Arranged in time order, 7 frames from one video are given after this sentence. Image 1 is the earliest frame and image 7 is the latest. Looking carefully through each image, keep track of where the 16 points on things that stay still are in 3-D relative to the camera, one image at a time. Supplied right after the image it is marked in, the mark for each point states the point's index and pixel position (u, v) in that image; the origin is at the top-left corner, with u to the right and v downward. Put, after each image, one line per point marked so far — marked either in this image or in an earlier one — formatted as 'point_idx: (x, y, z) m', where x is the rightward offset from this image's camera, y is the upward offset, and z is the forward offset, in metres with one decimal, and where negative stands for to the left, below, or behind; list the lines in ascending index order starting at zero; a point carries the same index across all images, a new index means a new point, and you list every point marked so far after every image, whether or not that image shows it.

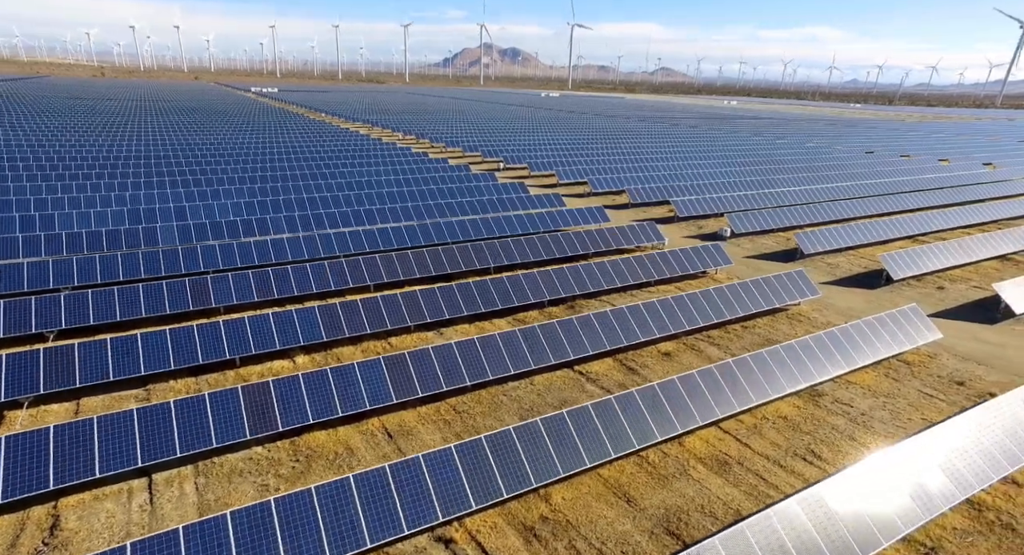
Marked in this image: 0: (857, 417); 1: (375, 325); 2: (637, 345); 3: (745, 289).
0: (+7.8, -3.2, +13.3) m
1: (-3.7, -1.2, +15.6) m
2: (+3.5, -1.8, +16.2) m
3: (+7.5, -0.3, +18.6) m
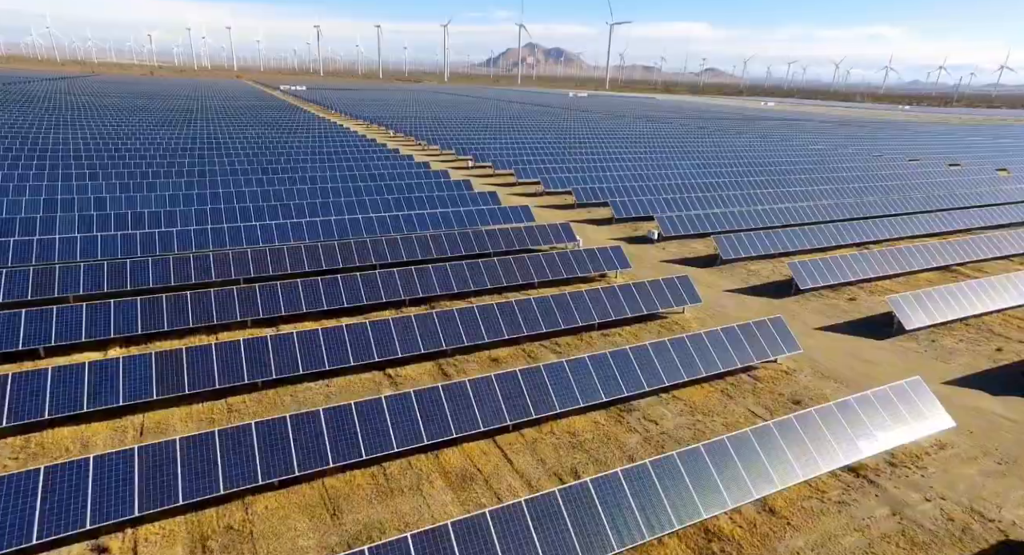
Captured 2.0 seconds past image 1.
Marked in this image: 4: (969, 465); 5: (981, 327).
0: (+3.0, -3.3, +12.5) m
1: (-8.3, -1.1, +15.4) m
2: (-1.1, -1.9, +15.7) m
3: (+3.1, -0.5, +17.8) m
4: (+9.2, -3.8, +11.8) m
5: (+15.1, -1.6, +18.7) m
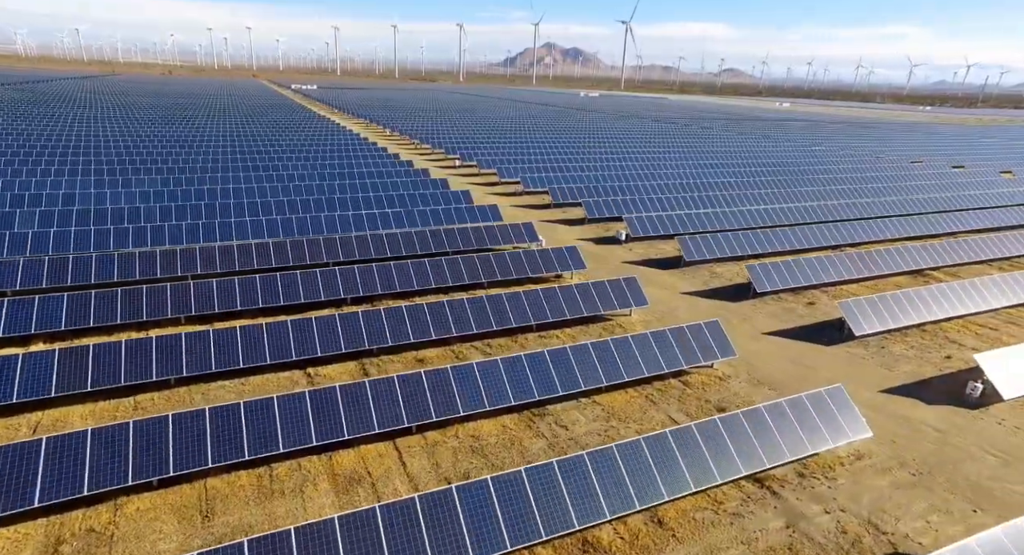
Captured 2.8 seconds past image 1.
0: (+1.0, -3.4, +12.2) m
1: (-10.2, -1.0, +15.3) m
2: (-3.1, -1.9, +15.5) m
3: (+1.3, -0.5, +17.5) m
4: (+7.2, -3.9, +11.4) m
5: (+13.3, -1.8, +18.2) m
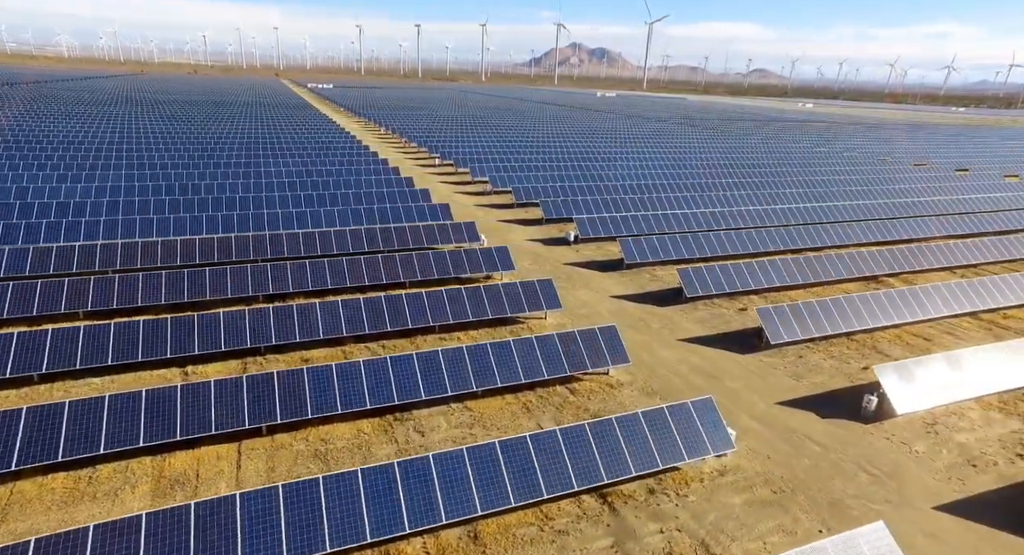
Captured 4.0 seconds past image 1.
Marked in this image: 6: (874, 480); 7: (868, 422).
0: (-2.0, -3.4, +11.7) m
1: (-13.0, -0.9, +15.3) m
2: (-5.9, -1.8, +15.2) m
3: (-1.5, -0.5, +17.1) m
4: (+4.2, -4.0, +10.7) m
5: (+10.5, -2.0, +17.3) m
6: (+7.0, -3.9, +11.2) m
7: (+8.1, -3.2, +13.0) m
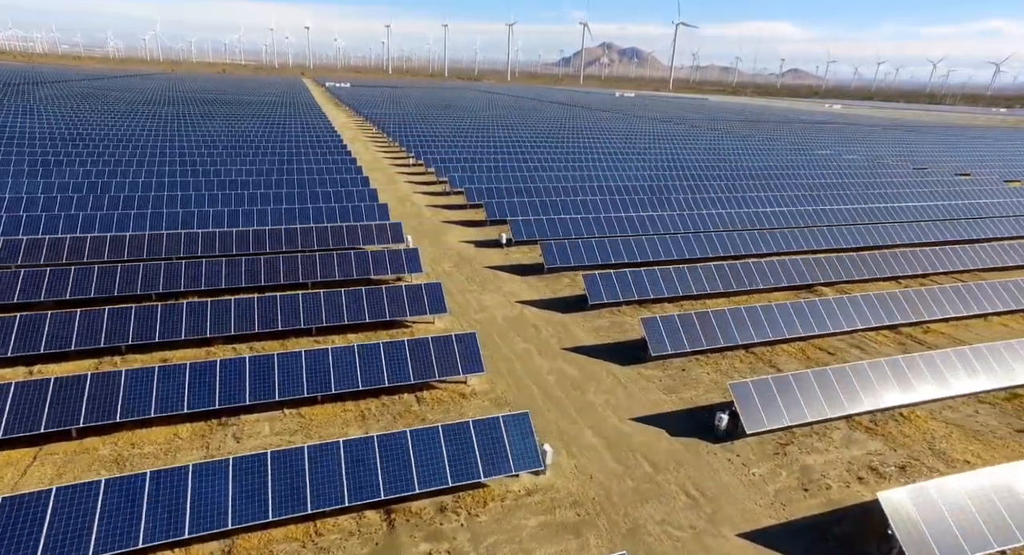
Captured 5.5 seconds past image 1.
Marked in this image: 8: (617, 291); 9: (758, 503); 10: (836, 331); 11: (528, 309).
0: (-5.7, -3.4, +11.4) m
1: (-16.5, -0.7, +15.4) m
2: (-9.4, -1.8, +15.0) m
3: (-5.0, -0.6, +16.8) m
4: (+0.4, -4.2, +10.2) m
5: (+7.0, -2.3, +16.6) m
6: (+3.2, -4.1, +10.6) m
7: (+4.4, -3.5, +12.4) m
8: (+3.6, -0.5, +19.6) m
9: (+4.5, -4.1, +10.7) m
10: (+9.9, -1.6, +17.8) m
11: (+0.5, -1.1, +19.1) m
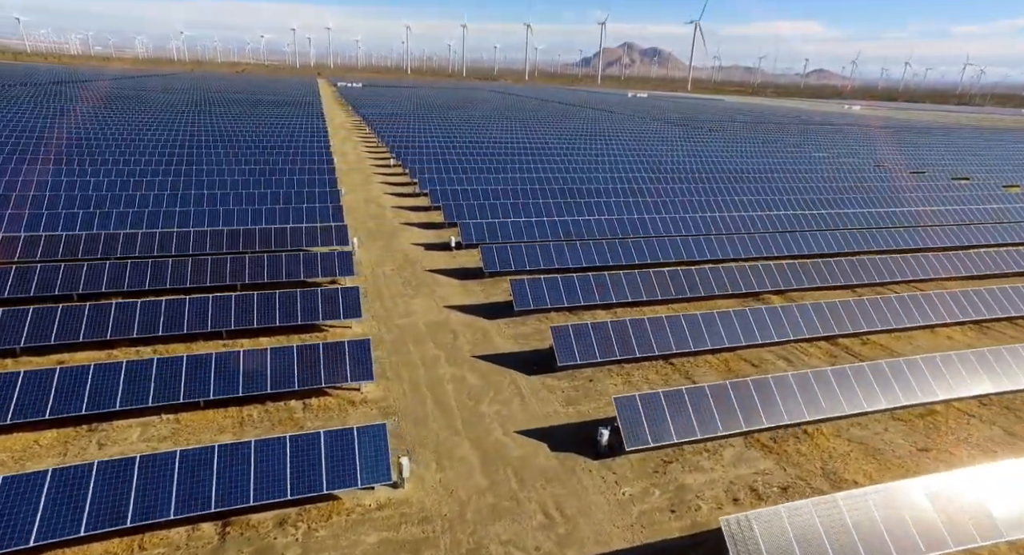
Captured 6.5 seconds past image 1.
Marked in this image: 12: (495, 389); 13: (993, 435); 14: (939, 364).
0: (-8.3, -3.5, +11.3) m
1: (-19.0, -0.7, +15.5) m
2: (-12.0, -1.9, +14.9) m
3: (-7.4, -0.7, +16.6) m
4: (-2.3, -4.3, +9.9) m
5: (+4.6, -2.5, +16.1) m
6: (+0.6, -4.3, +10.2) m
7: (+1.8, -3.7, +11.9) m
8: (+1.2, -0.6, +19.2) m
9: (+1.8, -4.3, +10.2) m
10: (+7.5, -1.9, +17.2) m
11: (-1.9, -1.2, +18.8) m
12: (-0.4, -2.8, +14.5) m
13: (+10.9, -3.6, +13.3) m
14: (+10.6, -2.2, +14.5) m
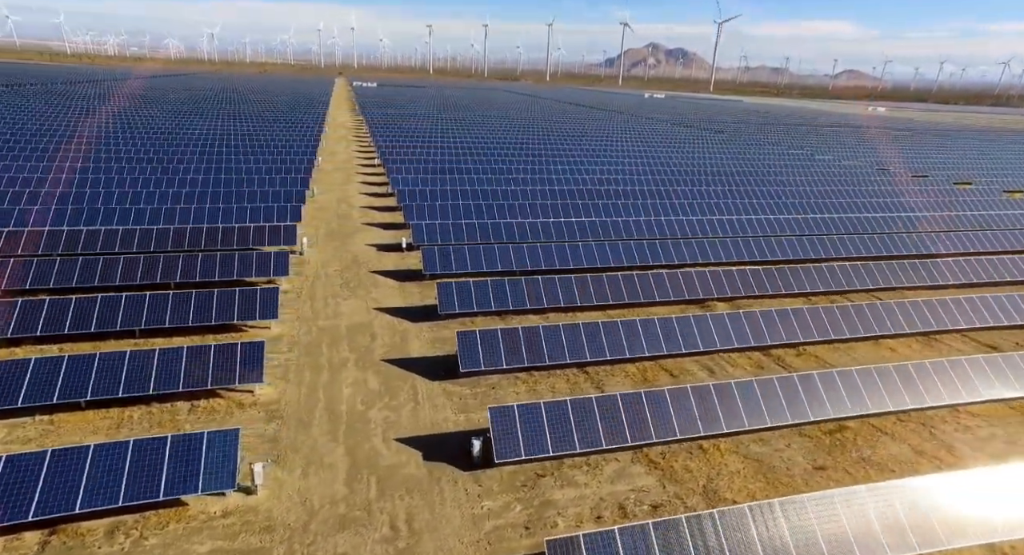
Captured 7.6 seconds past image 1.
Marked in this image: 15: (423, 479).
0: (-10.9, -3.5, +11.2) m
1: (-21.4, -0.5, +15.8) m
2: (-14.4, -1.8, +15.0) m
3: (-9.8, -0.6, +16.5) m
4: (-4.9, -4.4, +9.7) m
5: (+2.1, -2.6, +15.6) m
6: (-2.1, -4.4, +9.9) m
7: (-0.8, -3.8, +11.5) m
8: (-1.1, -0.7, +18.9) m
9: (-0.8, -4.4, +9.9) m
10: (+5.1, -2.1, +16.7) m
11: (-4.2, -1.3, +18.5) m
12: (-2.9, -2.9, +14.2) m
13: (+8.4, -3.8, +12.6) m
14: (+8.2, -2.4, +13.8) m
15: (-1.7, -3.9, +11.2) m
